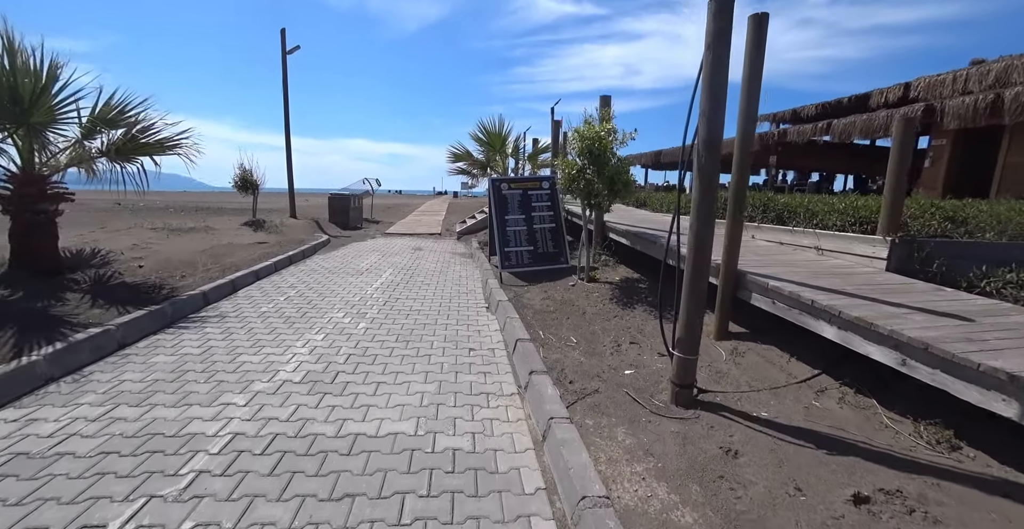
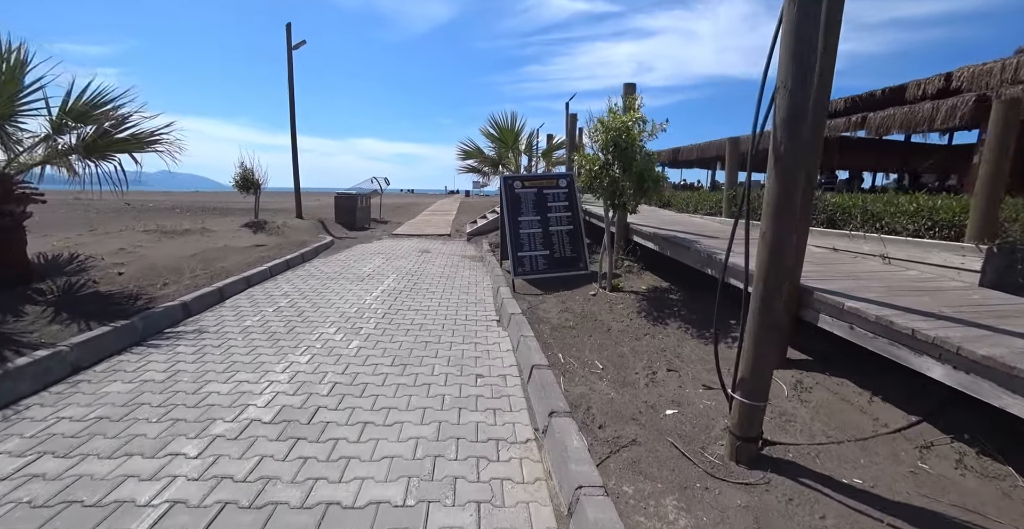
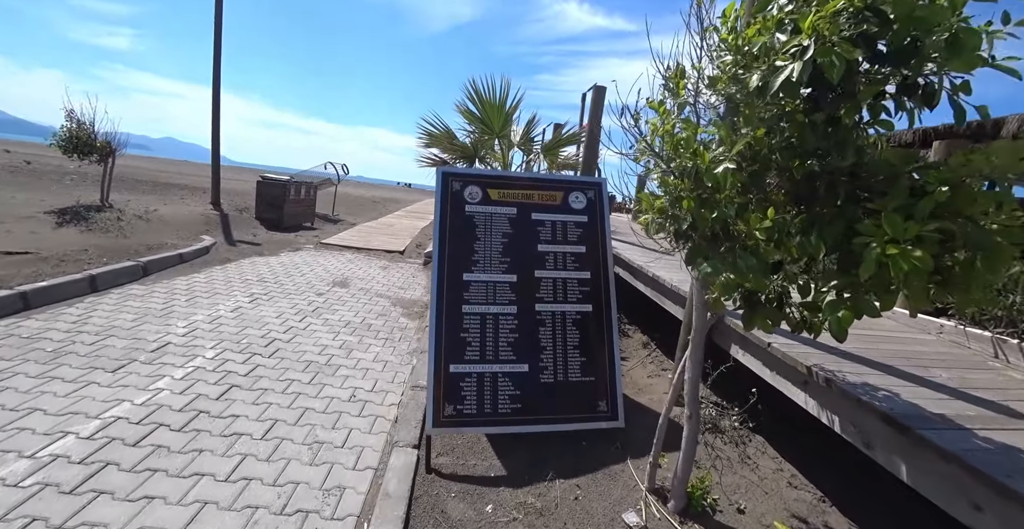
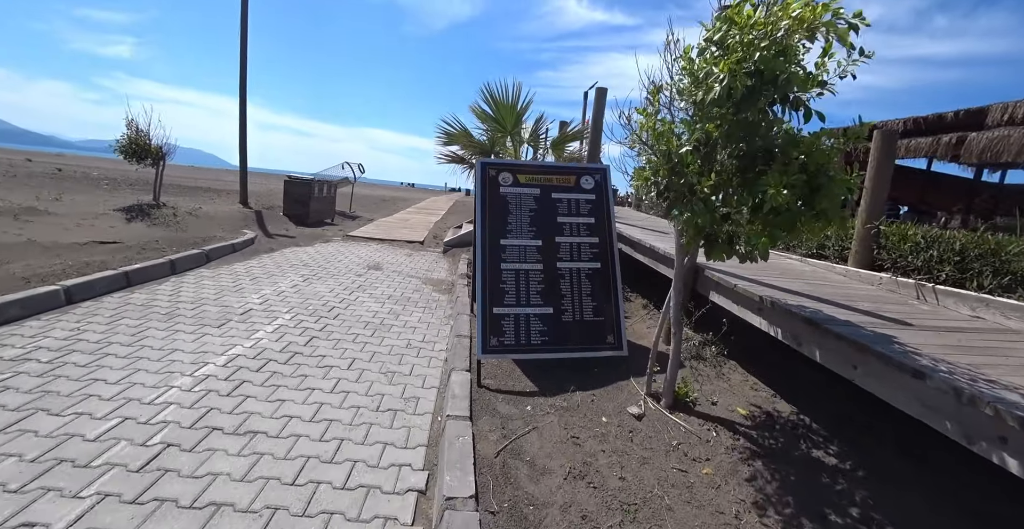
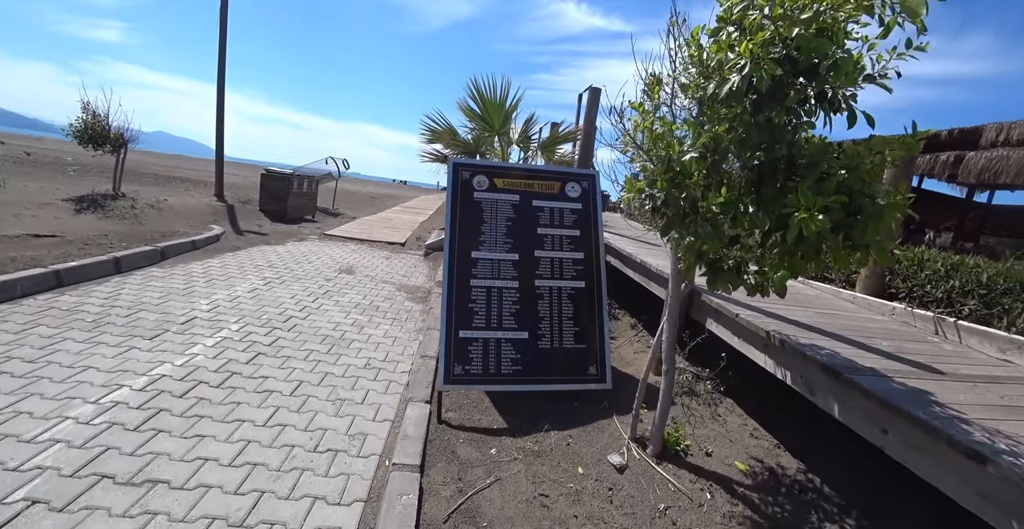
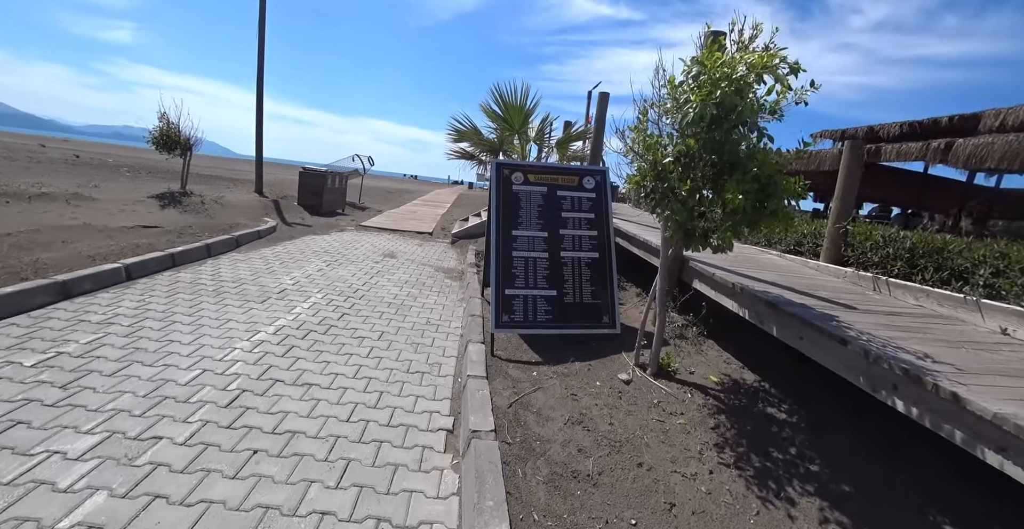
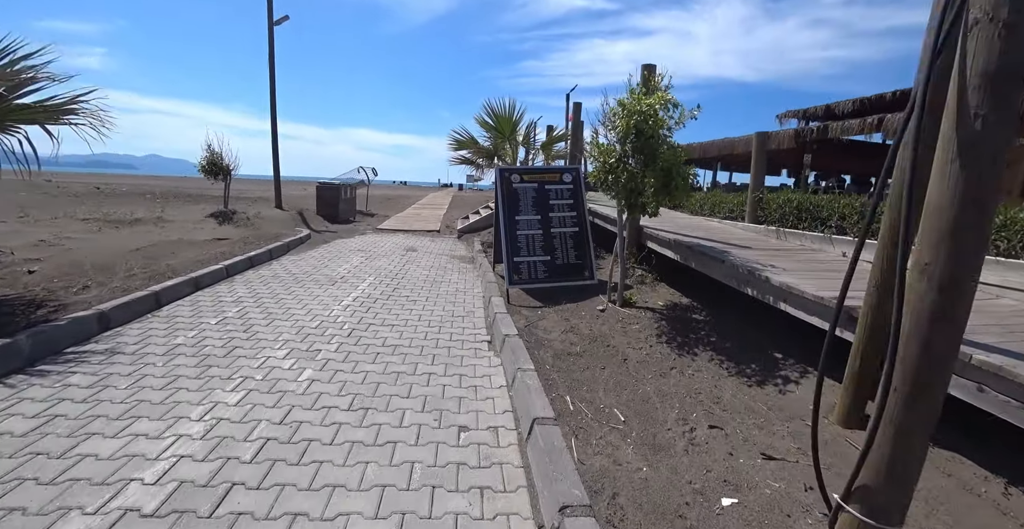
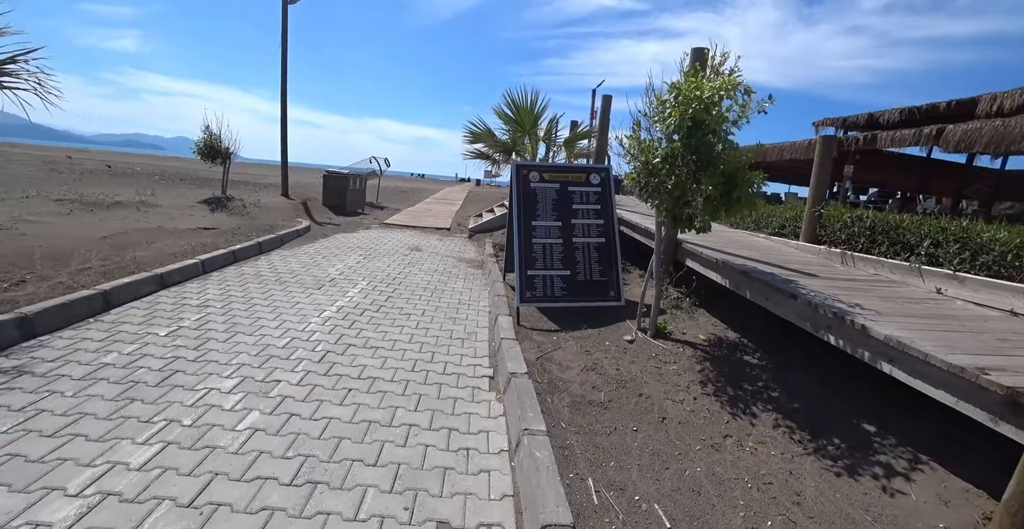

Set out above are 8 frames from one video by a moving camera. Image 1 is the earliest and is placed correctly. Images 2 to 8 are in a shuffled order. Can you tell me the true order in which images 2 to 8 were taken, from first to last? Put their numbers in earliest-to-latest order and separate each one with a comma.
2, 7, 8, 6, 4, 5, 3
